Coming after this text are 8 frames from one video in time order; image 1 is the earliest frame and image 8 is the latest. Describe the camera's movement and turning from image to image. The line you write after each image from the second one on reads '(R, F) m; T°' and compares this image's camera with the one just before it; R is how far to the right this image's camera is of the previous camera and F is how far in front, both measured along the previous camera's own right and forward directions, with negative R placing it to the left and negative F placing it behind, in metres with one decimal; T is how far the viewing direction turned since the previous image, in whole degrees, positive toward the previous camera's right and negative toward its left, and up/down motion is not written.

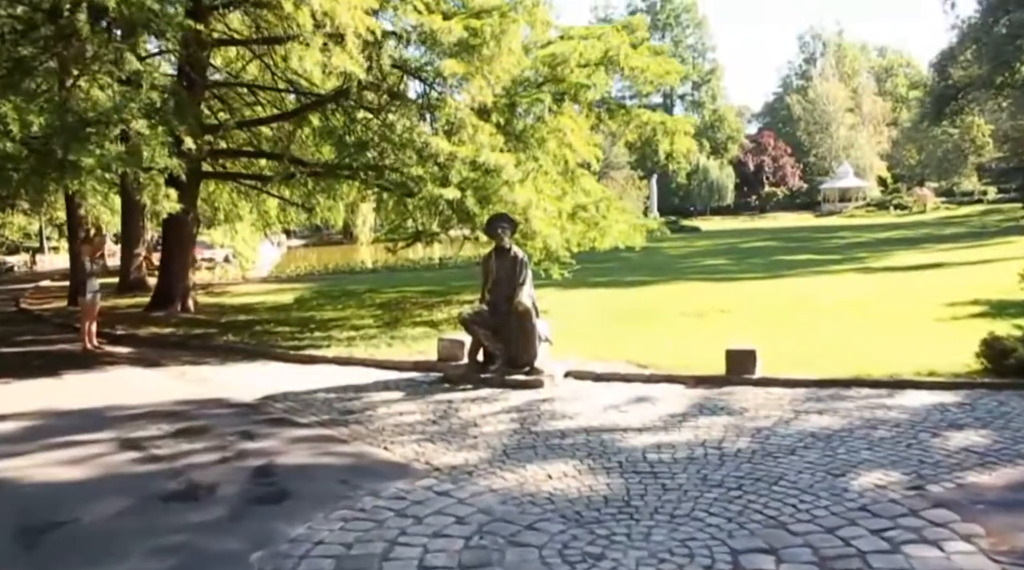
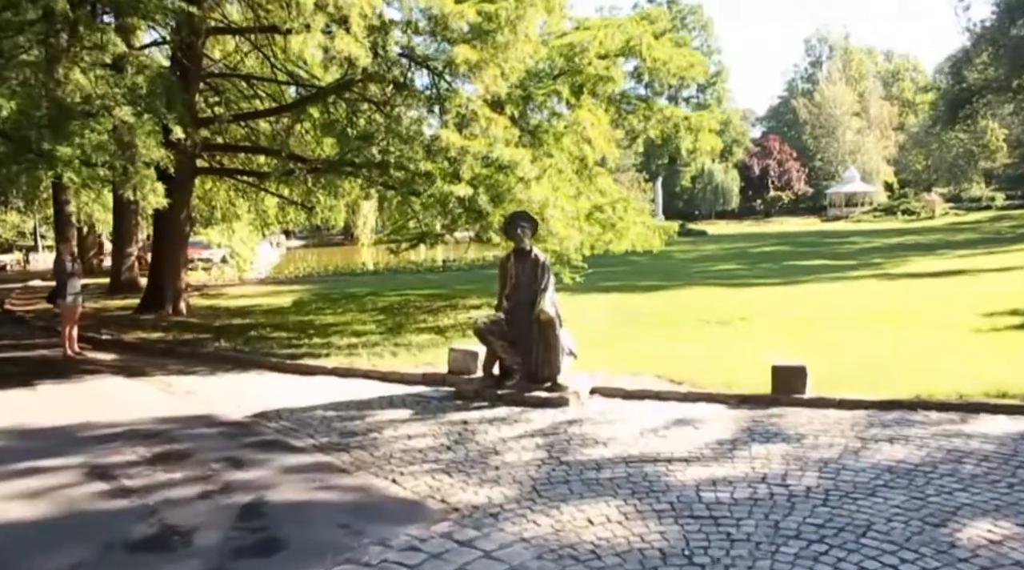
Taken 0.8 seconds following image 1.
(-0.2, +0.9) m; 0°
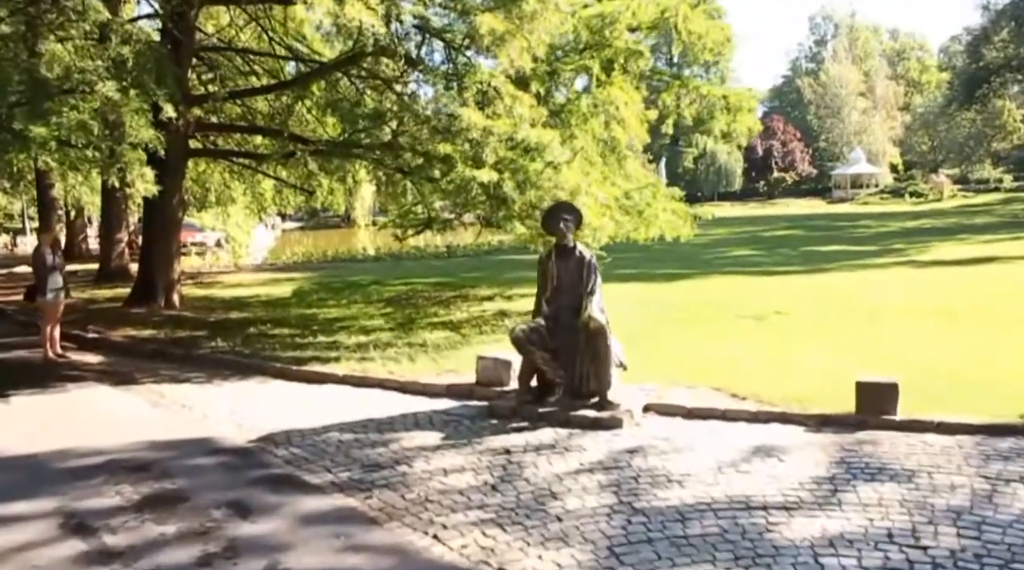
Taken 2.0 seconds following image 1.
(-0.4, +1.1) m; 0°
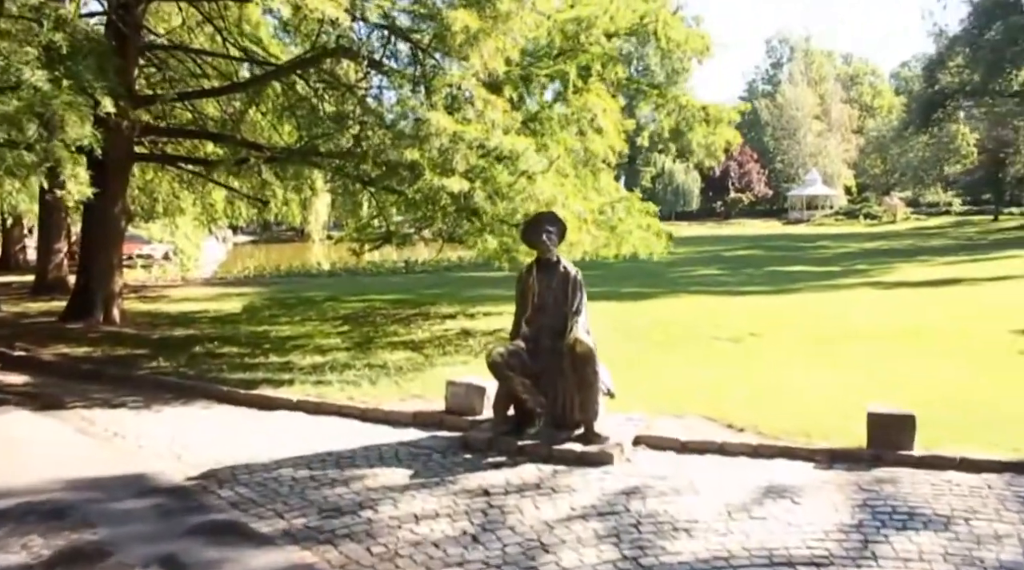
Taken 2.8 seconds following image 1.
(-0.2, +0.7) m; +3°
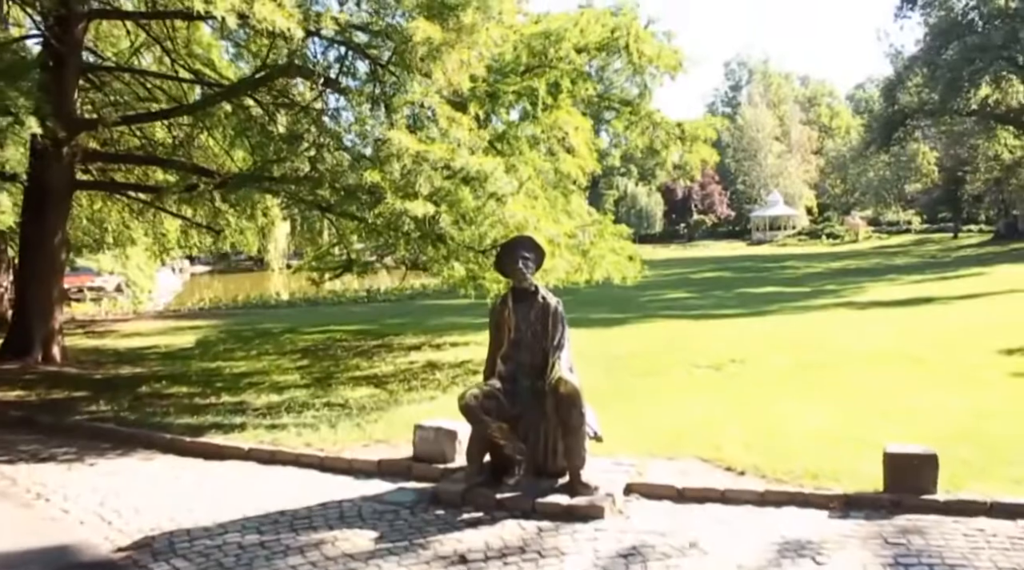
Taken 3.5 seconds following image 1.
(-0.1, +0.7) m; +2°
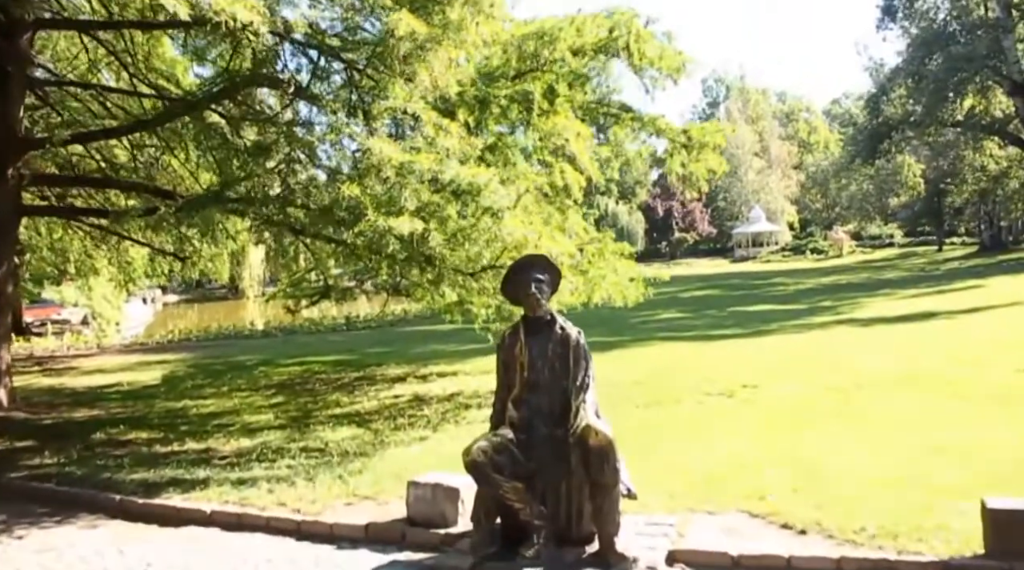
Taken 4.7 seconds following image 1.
(-0.2, +1.0) m; +1°
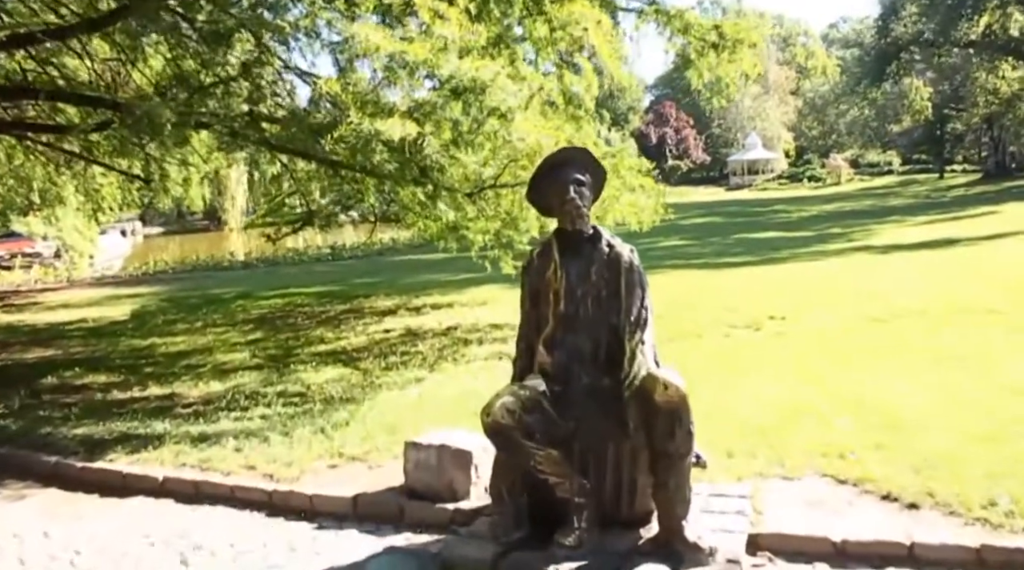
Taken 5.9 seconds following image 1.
(-0.2, +1.2) m; +1°
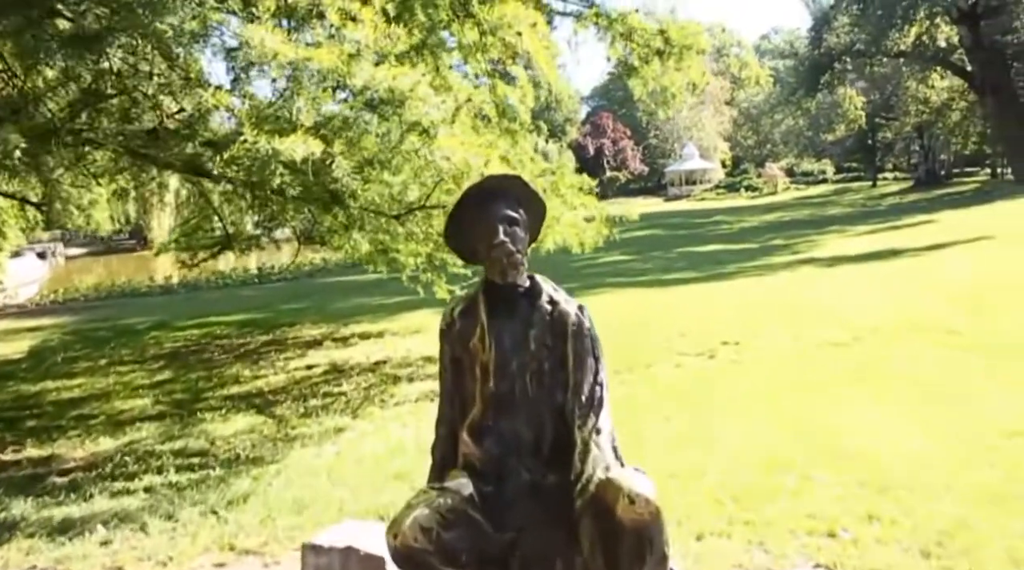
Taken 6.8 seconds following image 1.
(+0.1, +0.9) m; +4°
